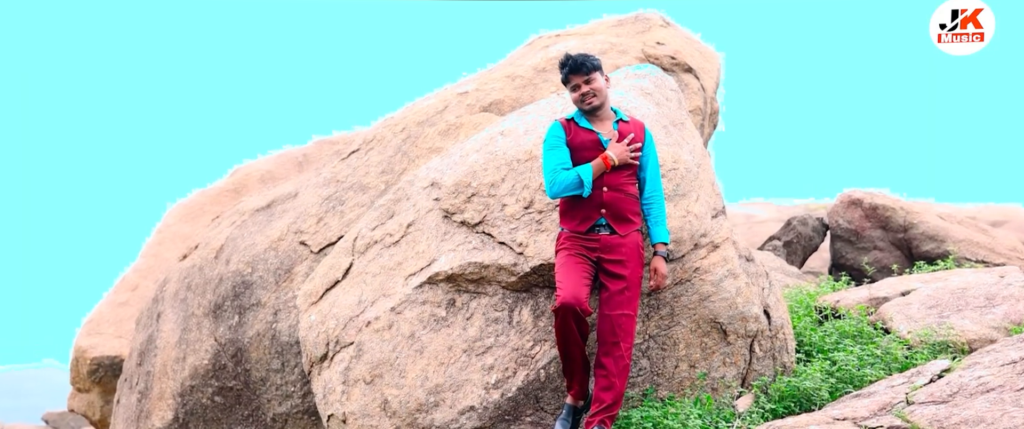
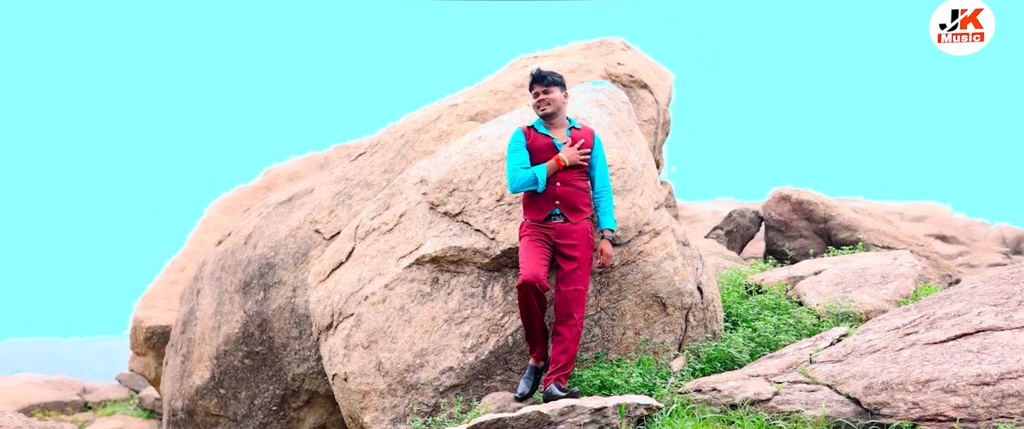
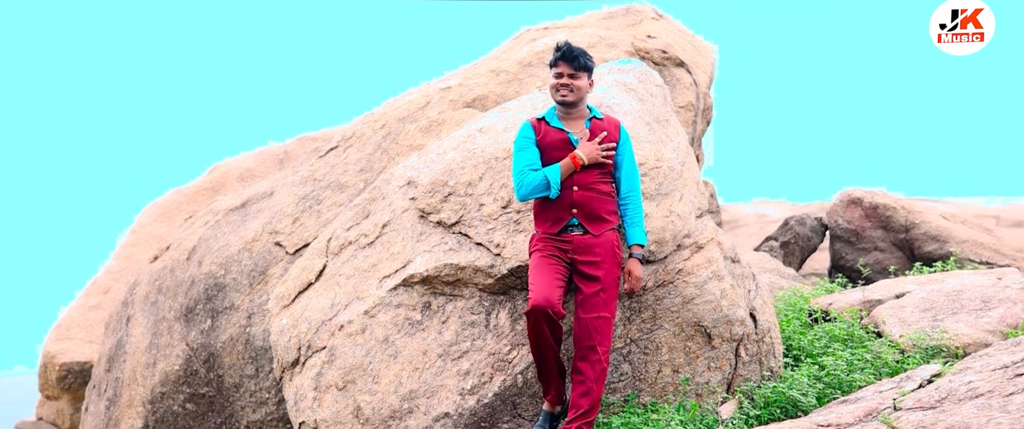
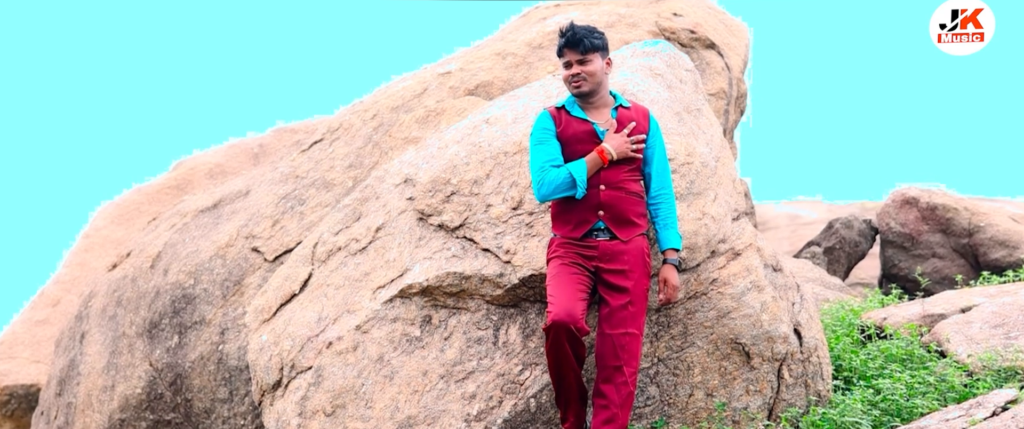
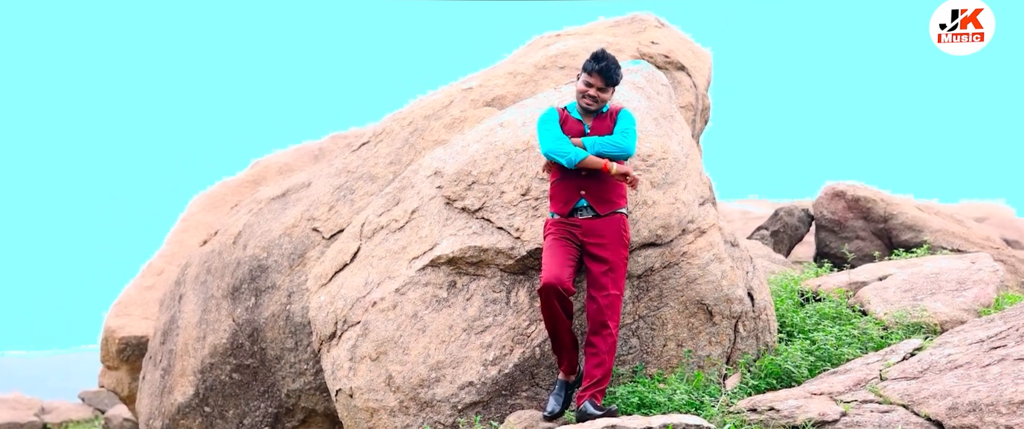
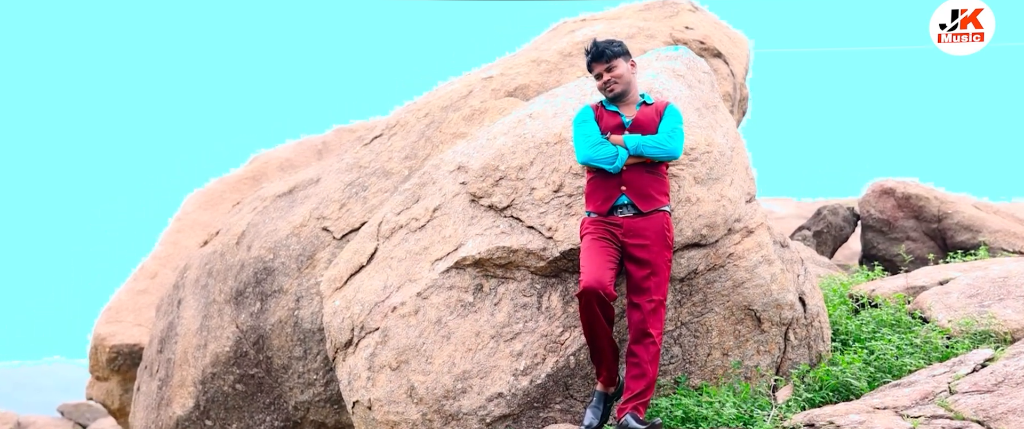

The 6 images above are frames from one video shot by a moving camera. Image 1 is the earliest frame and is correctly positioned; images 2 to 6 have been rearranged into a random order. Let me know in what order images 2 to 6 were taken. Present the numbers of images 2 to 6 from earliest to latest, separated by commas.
4, 3, 2, 5, 6
